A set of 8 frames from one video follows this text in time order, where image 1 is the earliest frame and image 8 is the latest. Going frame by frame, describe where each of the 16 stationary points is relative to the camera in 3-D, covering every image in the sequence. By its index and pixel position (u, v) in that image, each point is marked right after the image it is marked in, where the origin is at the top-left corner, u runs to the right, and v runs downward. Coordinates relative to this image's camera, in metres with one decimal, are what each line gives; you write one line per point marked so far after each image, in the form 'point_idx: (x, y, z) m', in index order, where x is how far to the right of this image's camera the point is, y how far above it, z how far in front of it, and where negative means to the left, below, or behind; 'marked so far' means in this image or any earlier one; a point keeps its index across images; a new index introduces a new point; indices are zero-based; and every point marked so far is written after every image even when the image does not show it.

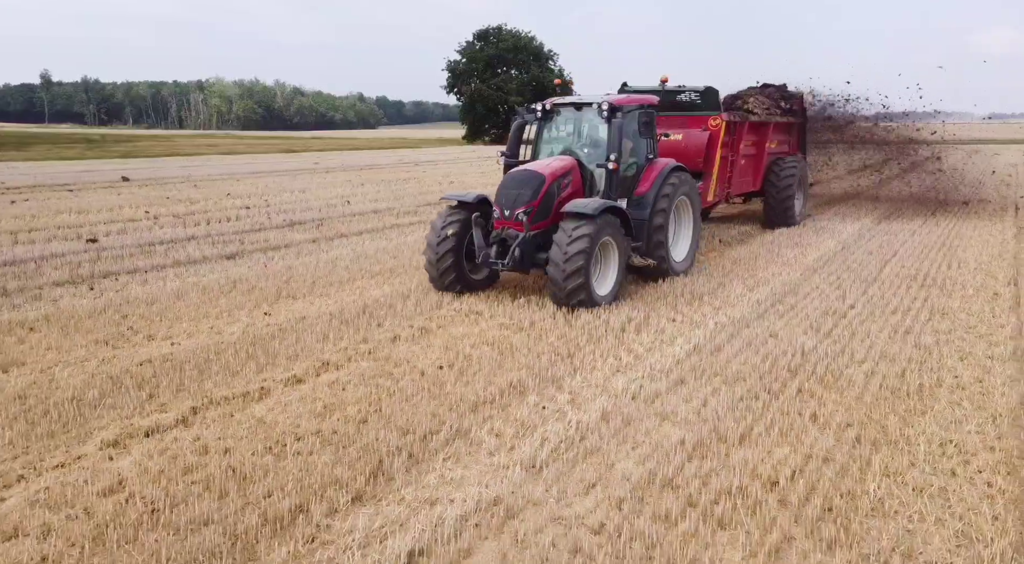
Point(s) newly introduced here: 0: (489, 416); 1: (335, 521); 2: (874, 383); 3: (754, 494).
0: (-0.1, -0.7, +4.2) m
1: (-0.7, -0.9, +3.1) m
2: (+2.3, -0.6, +4.7) m
3: (+1.1, -0.9, +3.3) m
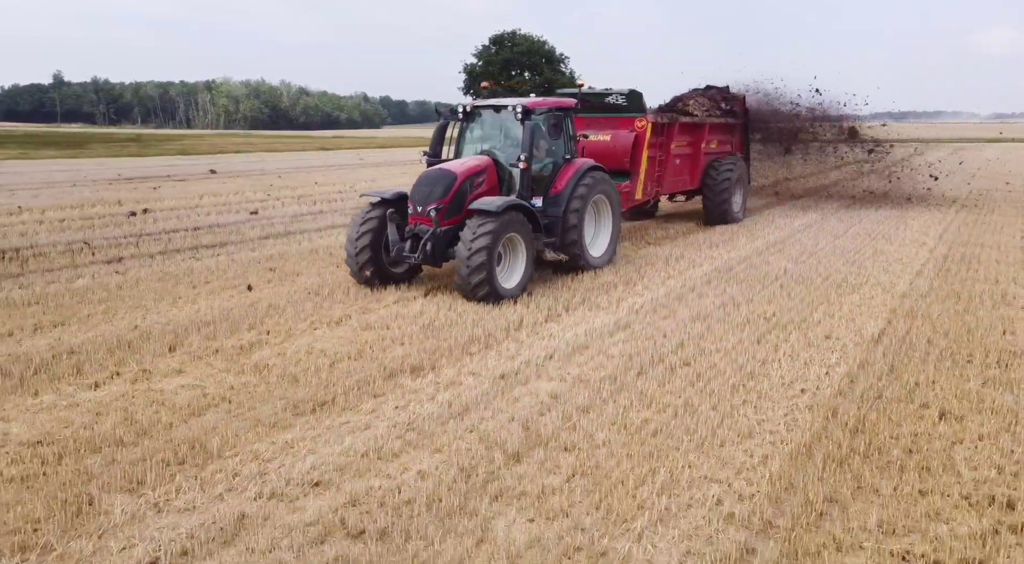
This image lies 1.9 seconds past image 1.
0: (+0.8, -0.1, +7.3) m
1: (+0.2, -0.3, +6.2) m
2: (+3.2, 0.0, +7.8) m
3: (+2.1, -0.3, +6.4) m
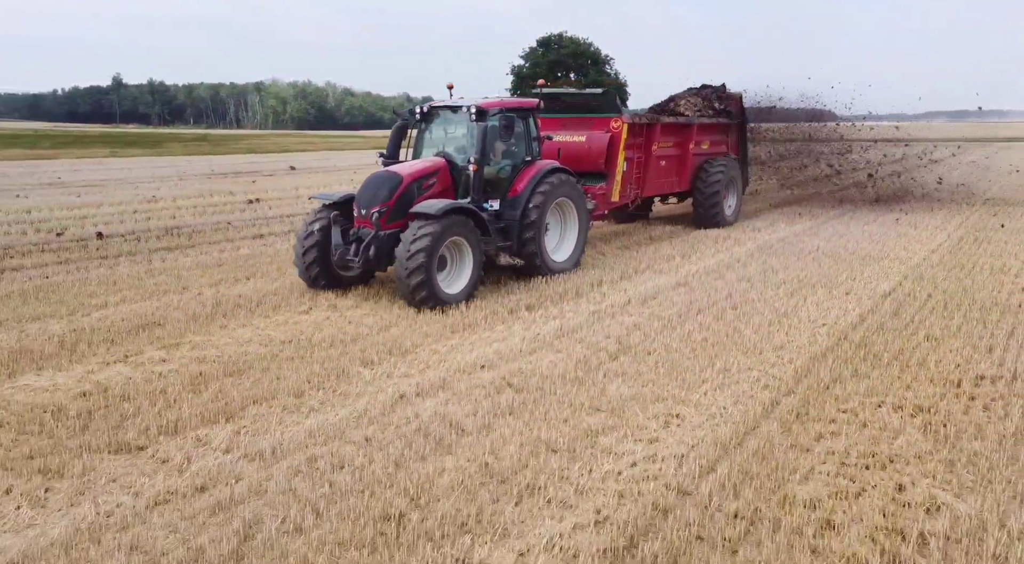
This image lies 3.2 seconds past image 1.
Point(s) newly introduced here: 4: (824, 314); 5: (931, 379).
0: (+1.7, +0.2, +8.9) m
1: (+1.1, 0.0, +7.9) m
2: (+4.1, +0.3, +9.3) m
3: (+2.9, 0.0, +8.0) m
4: (+2.7, -0.3, +6.6) m
5: (+2.7, -0.6, +4.9) m
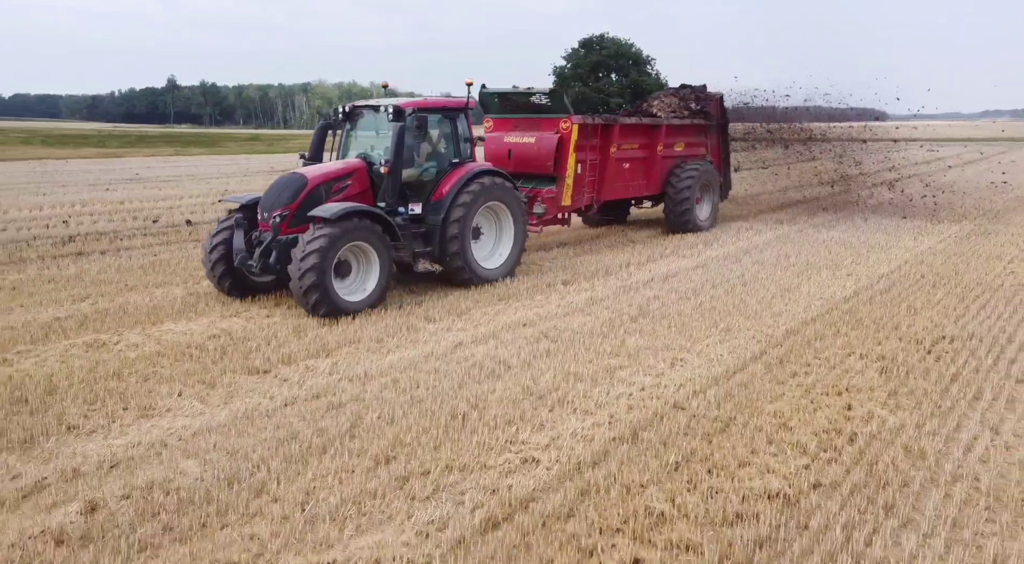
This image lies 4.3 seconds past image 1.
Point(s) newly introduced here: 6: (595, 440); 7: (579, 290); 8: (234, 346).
0: (+2.2, +0.4, +9.9) m
1: (+1.5, +0.2, +8.9) m
2: (+4.7, +0.5, +10.2) m
3: (+3.4, +0.2, +9.0) m
4: (+3.1, -0.1, +7.5) m
5: (+3.0, -0.4, +5.9) m
6: (+0.5, -0.8, +3.9) m
7: (+0.6, -0.1, +7.5) m
8: (-1.9, -0.4, +5.3) m
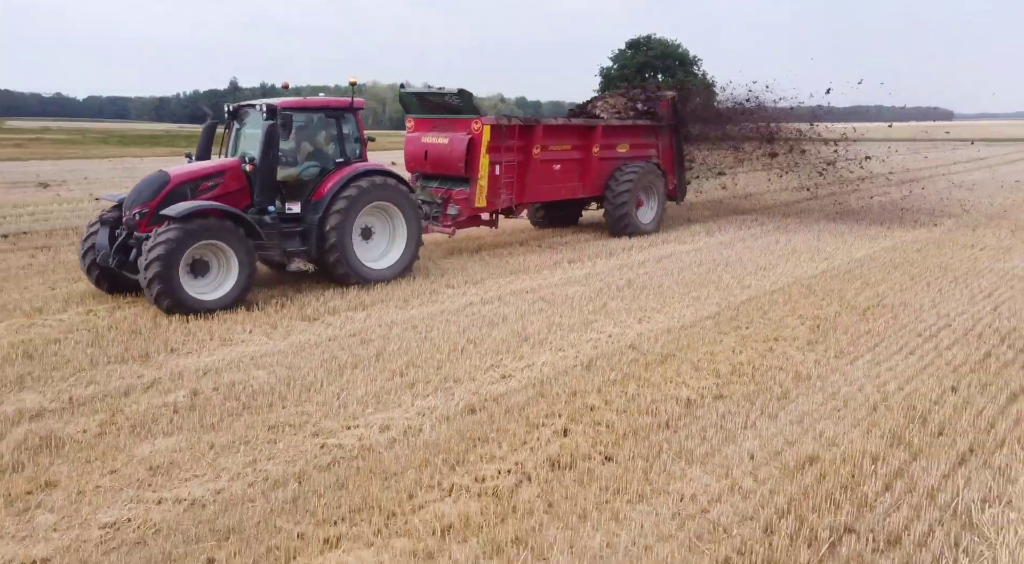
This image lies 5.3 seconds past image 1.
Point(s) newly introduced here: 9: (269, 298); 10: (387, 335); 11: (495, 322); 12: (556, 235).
0: (+2.5, +0.7, +11.1) m
1: (+1.7, +0.5, +10.1) m
2: (+5.0, +0.7, +11.2) m
3: (+3.6, +0.4, +10.0) m
4: (+3.2, +0.1, +8.6) m
5: (+3.0, -0.2, +7.0) m
6: (+0.3, -0.6, +5.2) m
7: (+0.8, +0.2, +8.7) m
8: (-1.9, -0.2, +6.7) m
9: (-2.2, -0.1, +6.9) m
10: (-0.9, -0.4, +5.9) m
11: (-0.1, -0.3, +6.3) m
12: (+0.6, +0.6, +10.7) m
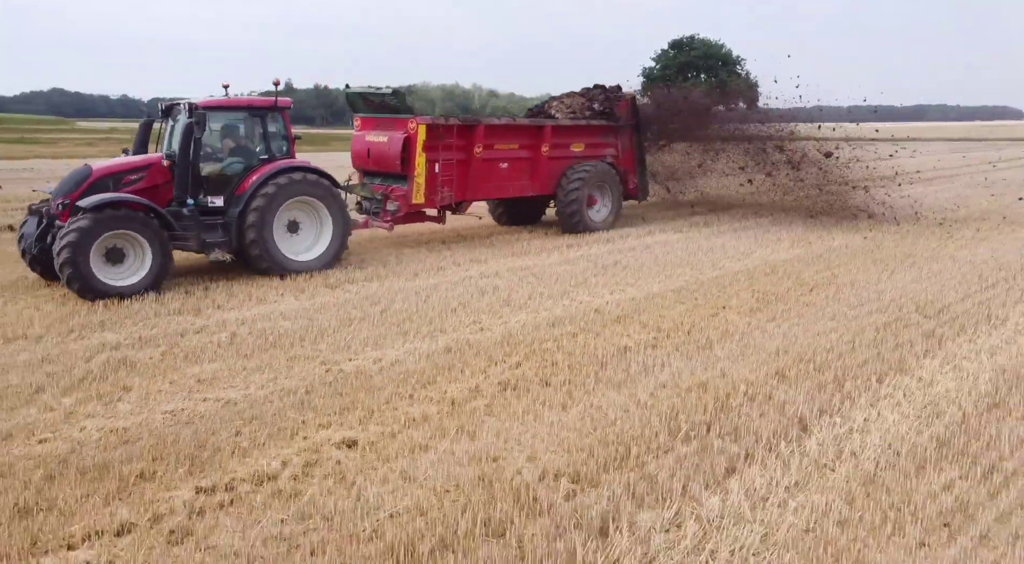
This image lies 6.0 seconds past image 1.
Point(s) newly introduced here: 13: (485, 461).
0: (+2.7, +0.9, +12.0) m
1: (+1.9, +0.7, +11.1) m
2: (+5.1, +0.9, +12.0) m
3: (+3.7, +0.6, +10.9) m
4: (+3.2, +0.3, +9.6) m
5: (+2.9, 0.0, +7.9) m
6: (+0.2, -0.3, +6.3) m
7: (+0.8, +0.4, +9.8) m
8: (-2.0, +0.1, +8.0) m
9: (-2.2, +0.1, +8.2) m
10: (-1.1, -0.2, +7.1) m
11: (-0.2, -0.1, +7.4) m
12: (+0.8, +0.9, +11.8) m
13: (-0.1, -0.8, +3.6) m
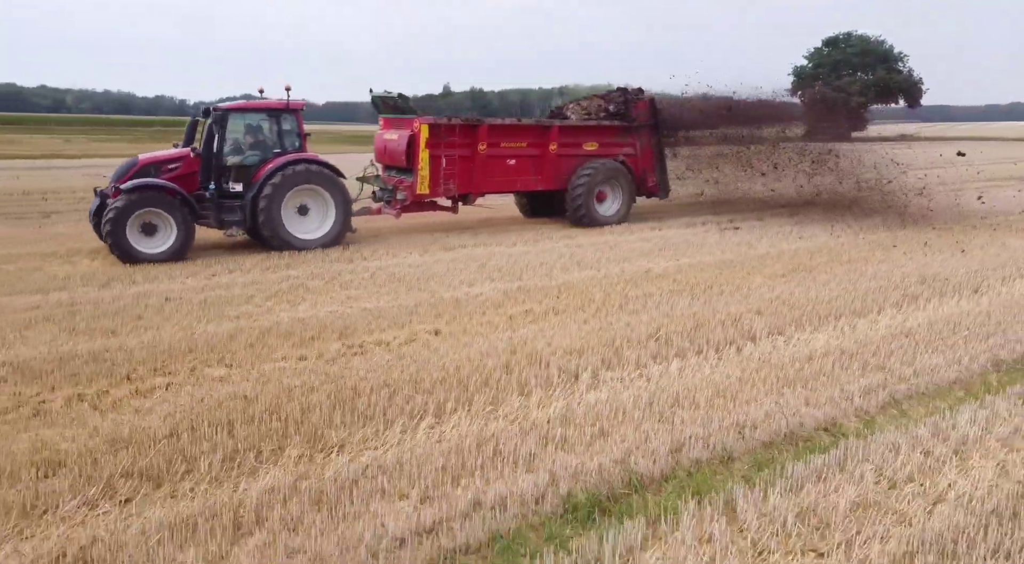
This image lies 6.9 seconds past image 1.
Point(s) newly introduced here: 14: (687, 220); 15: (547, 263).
0: (+4.4, +1.1, +13.4) m
1: (+3.4, +1.0, +12.7) m
2: (+6.8, +1.1, +12.9) m
3: (+5.2, +0.9, +12.1) m
4: (+4.5, +0.6, +10.9) m
5: (+3.9, +0.3, +9.3) m
6: (+0.8, +0.1, +8.2) m
7: (+2.2, +0.7, +11.6) m
8: (-1.0, +0.5, +10.3) m
9: (-1.1, +0.6, +10.6) m
10: (-0.2, +0.3, +9.2) m
11: (+0.7, +0.3, +9.4) m
12: (+2.5, +1.2, +13.5) m
13: (0.0, -0.4, +5.6) m
14: (+2.8, +1.0, +12.7) m
15: (+0.4, +0.2, +8.9) m
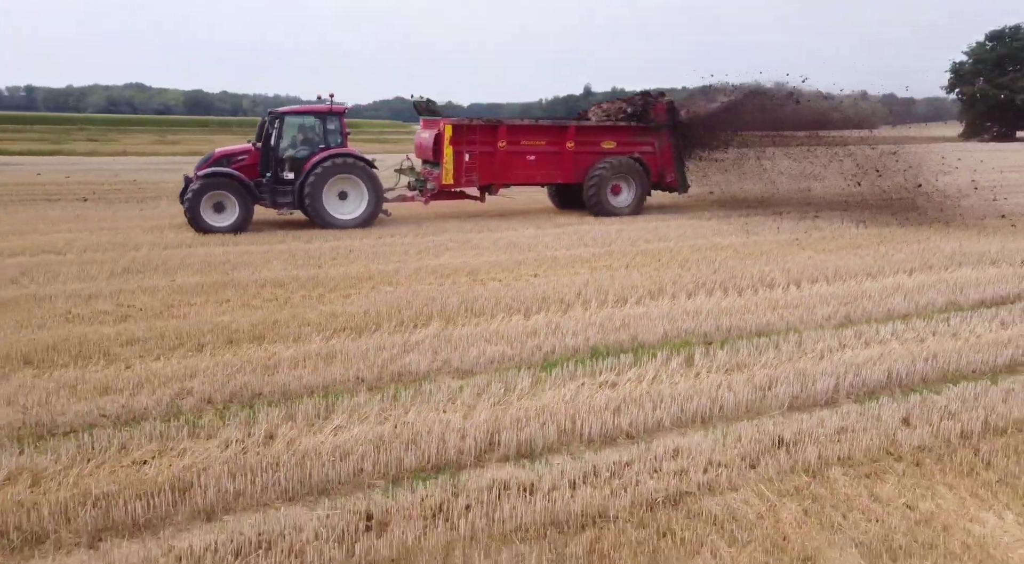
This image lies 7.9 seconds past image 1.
0: (+6.5, +1.4, +14.8) m
1: (+5.4, +1.3, +14.2) m
2: (+8.8, +1.3, +13.9) m
3: (+7.1, +1.1, +13.4) m
4: (+6.1, +0.9, +12.3) m
5: (+5.2, +0.6, +10.9) m
6: (+2.1, +0.5, +10.3) m
7: (+4.0, +1.1, +13.4) m
8: (+0.6, +1.0, +12.7) m
9: (+0.5, +1.0, +12.9) m
10: (+1.2, +0.7, +11.5) m
11: (+2.1, +0.7, +11.5) m
12: (+4.7, +1.5, +15.2) m
13: (+0.8, 0.0, +7.9) m
14: (+4.8, +1.3, +14.4) m
15: (+1.7, +0.6, +11.1) m
